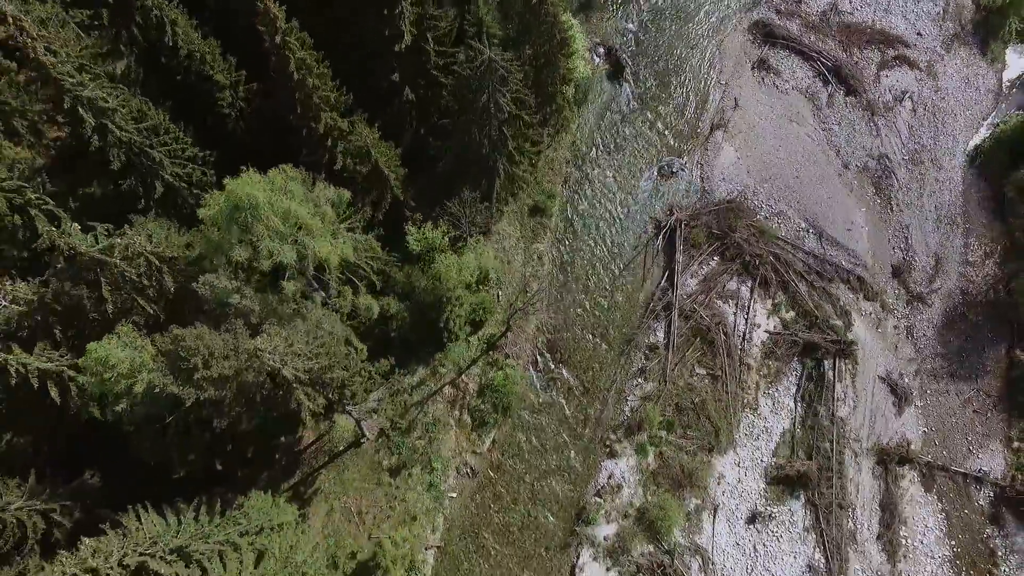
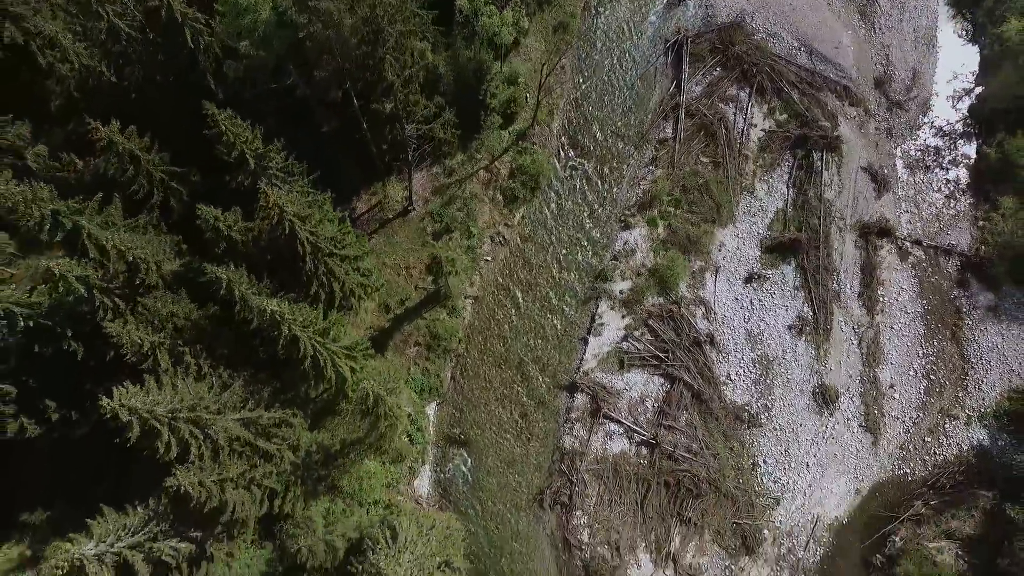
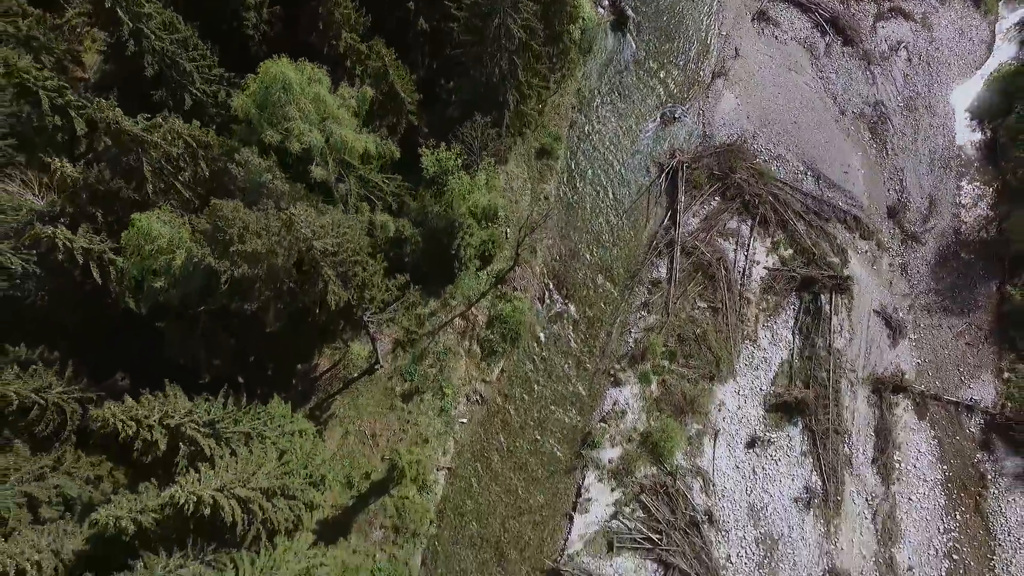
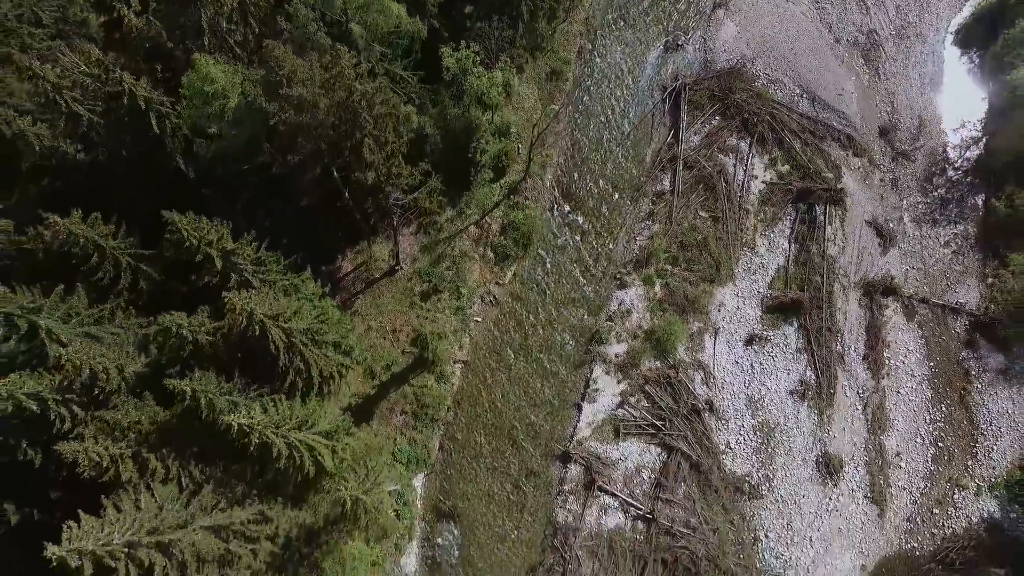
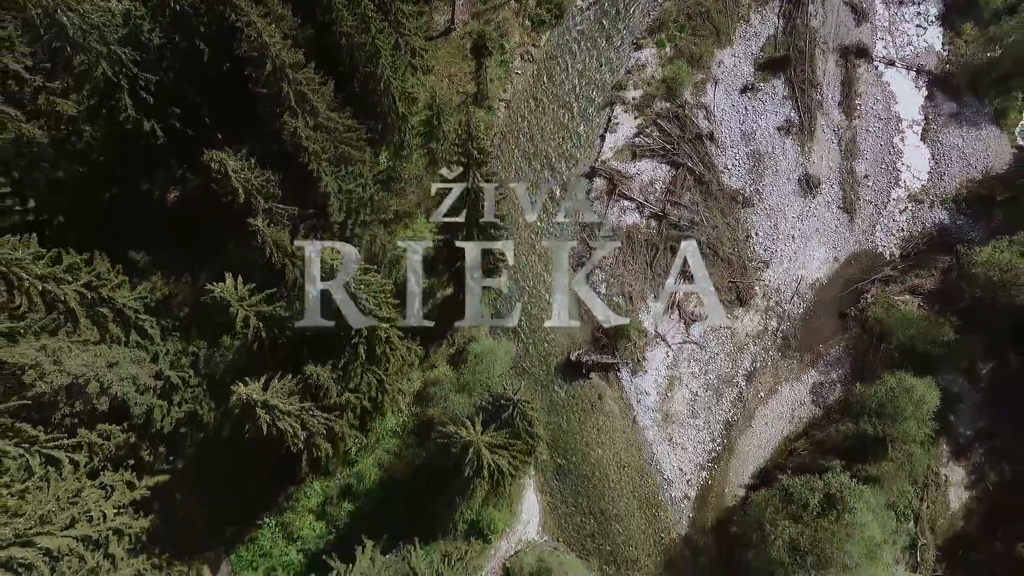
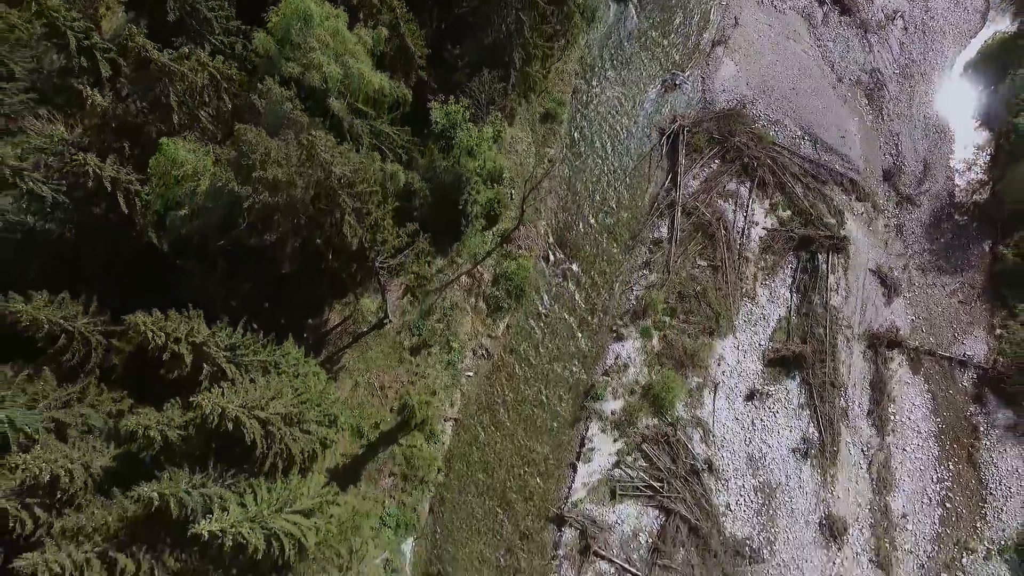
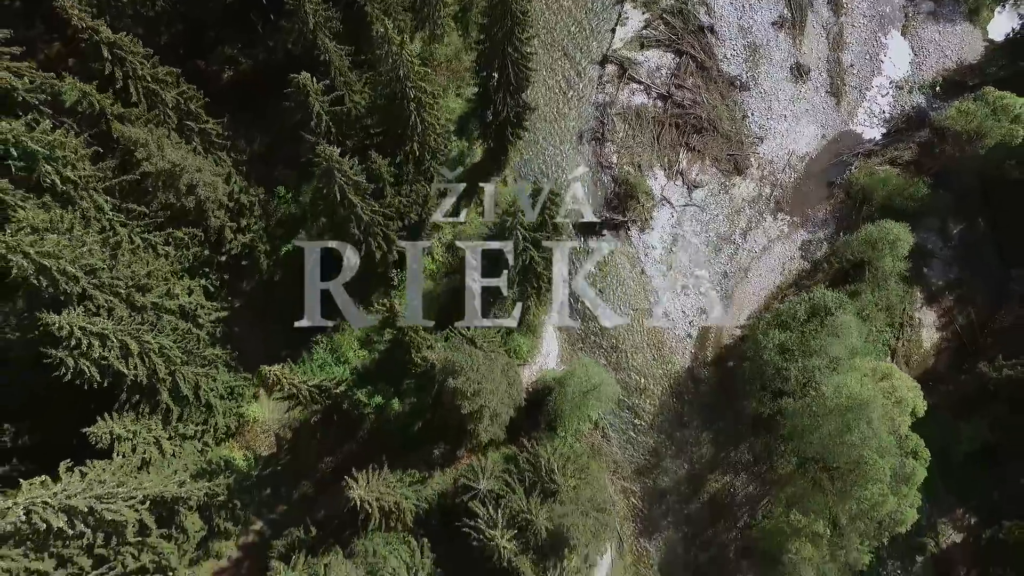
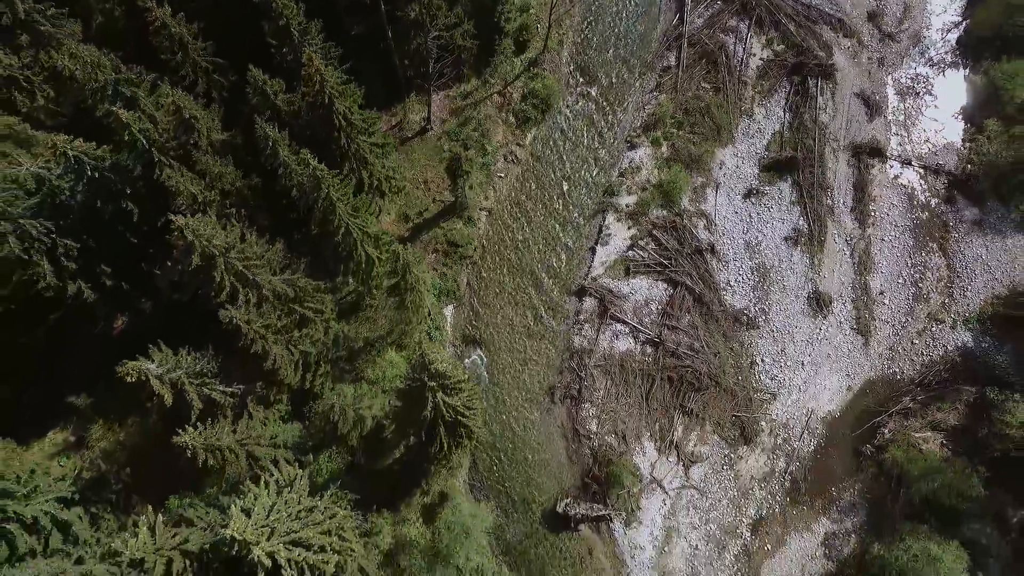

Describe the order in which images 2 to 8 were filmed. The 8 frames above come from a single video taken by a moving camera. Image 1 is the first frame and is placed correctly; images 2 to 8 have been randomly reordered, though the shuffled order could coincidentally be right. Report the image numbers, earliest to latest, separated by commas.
3, 6, 4, 2, 8, 5, 7
